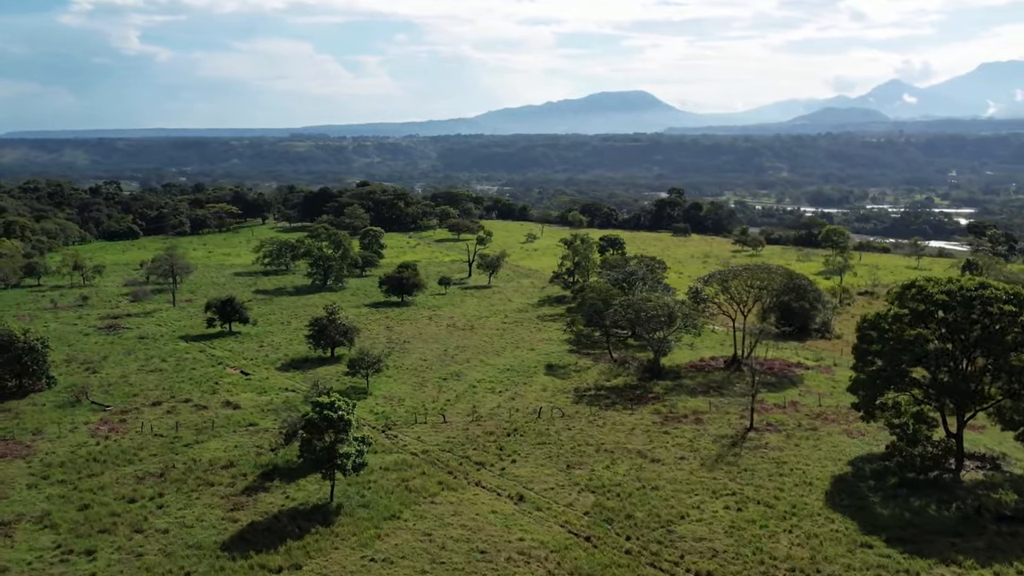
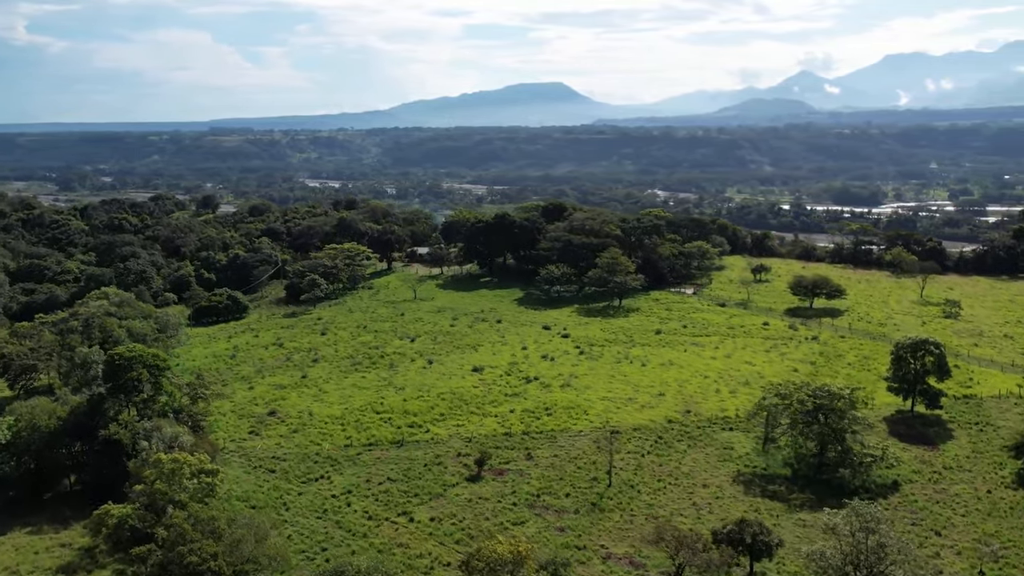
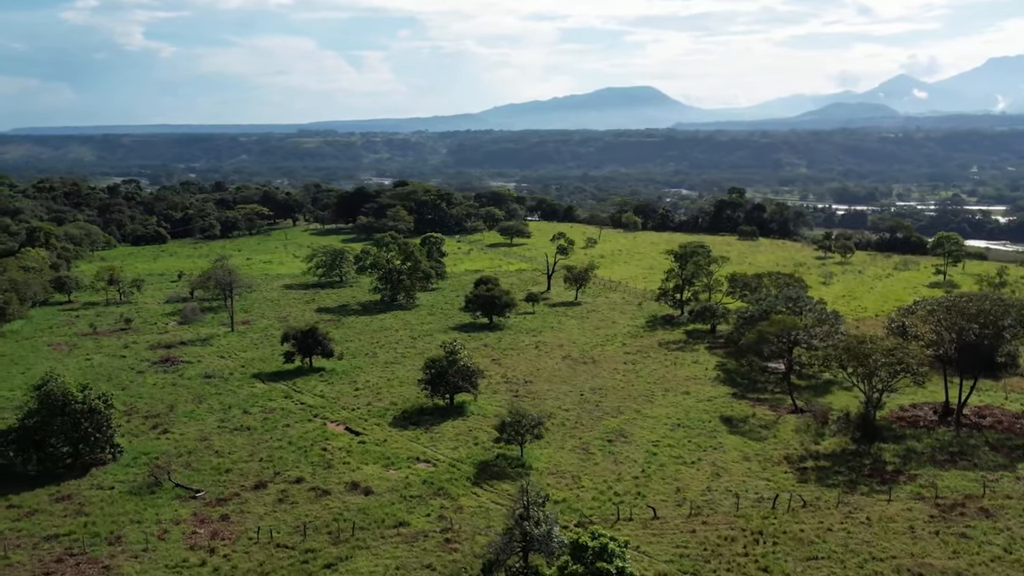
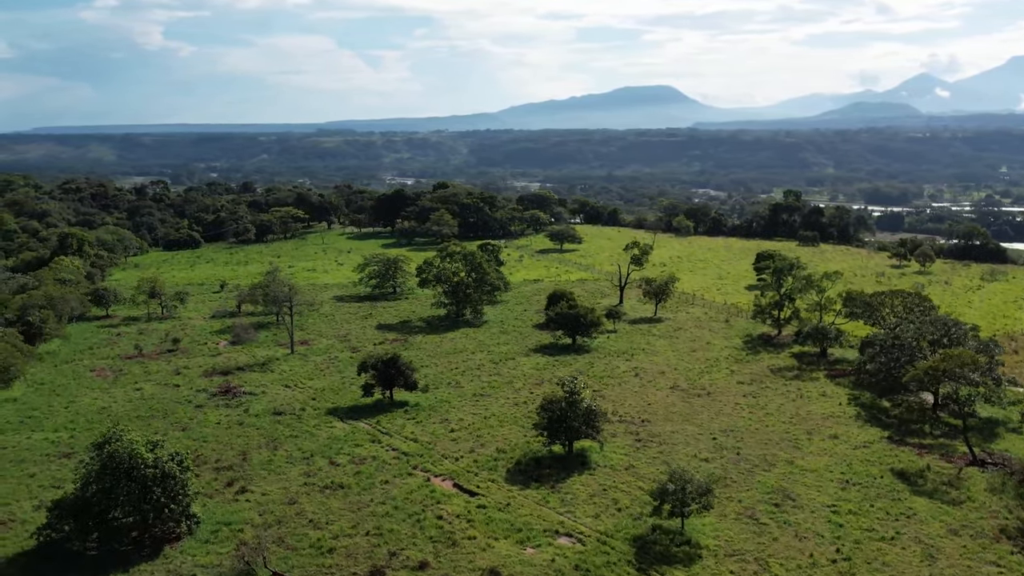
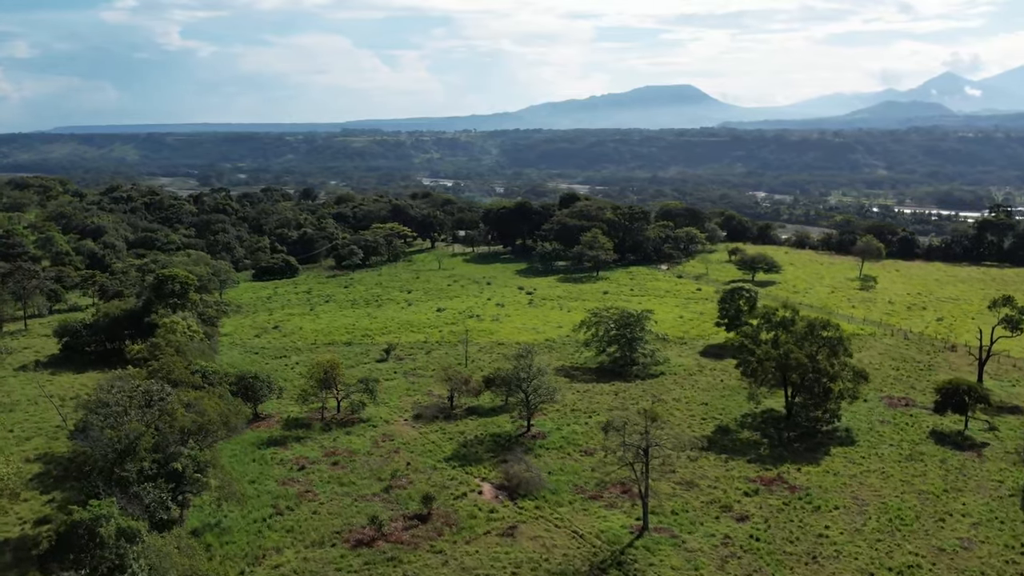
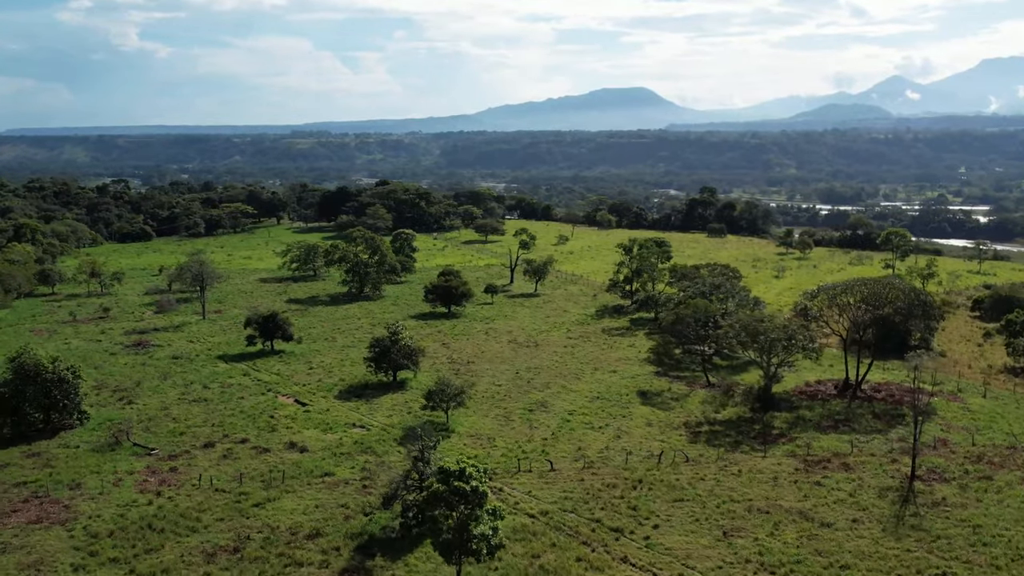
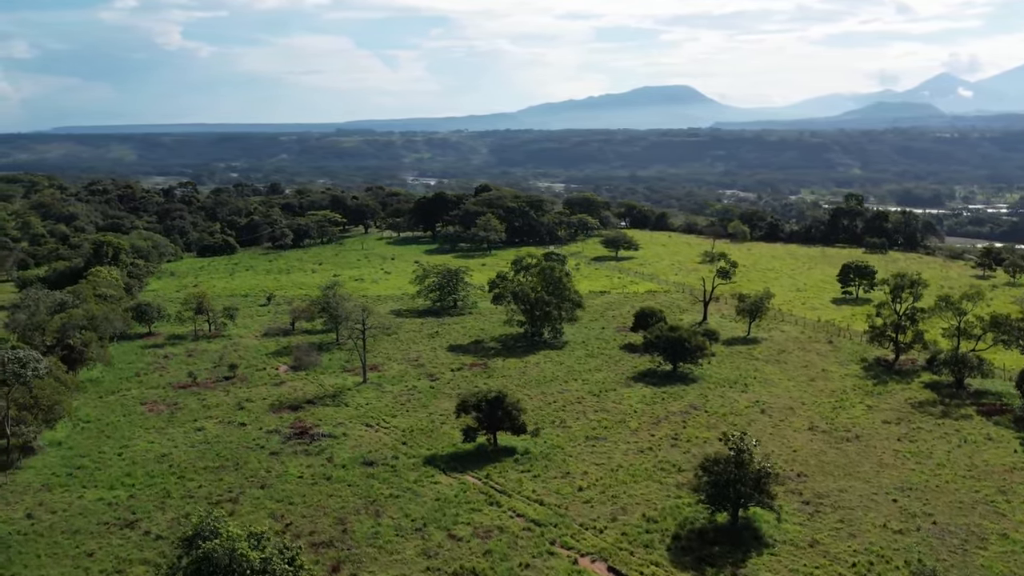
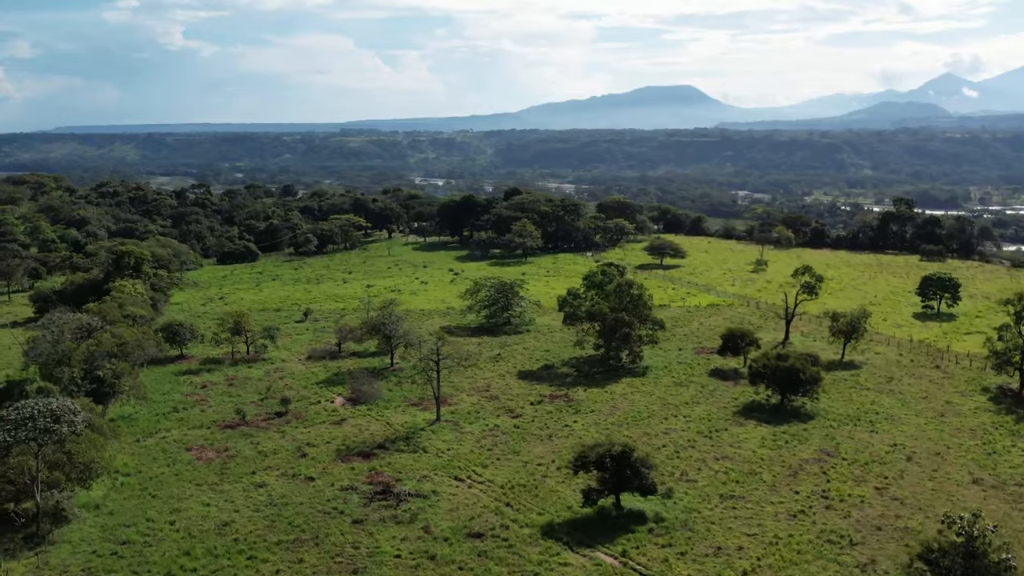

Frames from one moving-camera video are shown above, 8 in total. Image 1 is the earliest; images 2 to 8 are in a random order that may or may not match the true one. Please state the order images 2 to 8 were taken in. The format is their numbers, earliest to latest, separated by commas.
6, 3, 4, 7, 8, 5, 2
